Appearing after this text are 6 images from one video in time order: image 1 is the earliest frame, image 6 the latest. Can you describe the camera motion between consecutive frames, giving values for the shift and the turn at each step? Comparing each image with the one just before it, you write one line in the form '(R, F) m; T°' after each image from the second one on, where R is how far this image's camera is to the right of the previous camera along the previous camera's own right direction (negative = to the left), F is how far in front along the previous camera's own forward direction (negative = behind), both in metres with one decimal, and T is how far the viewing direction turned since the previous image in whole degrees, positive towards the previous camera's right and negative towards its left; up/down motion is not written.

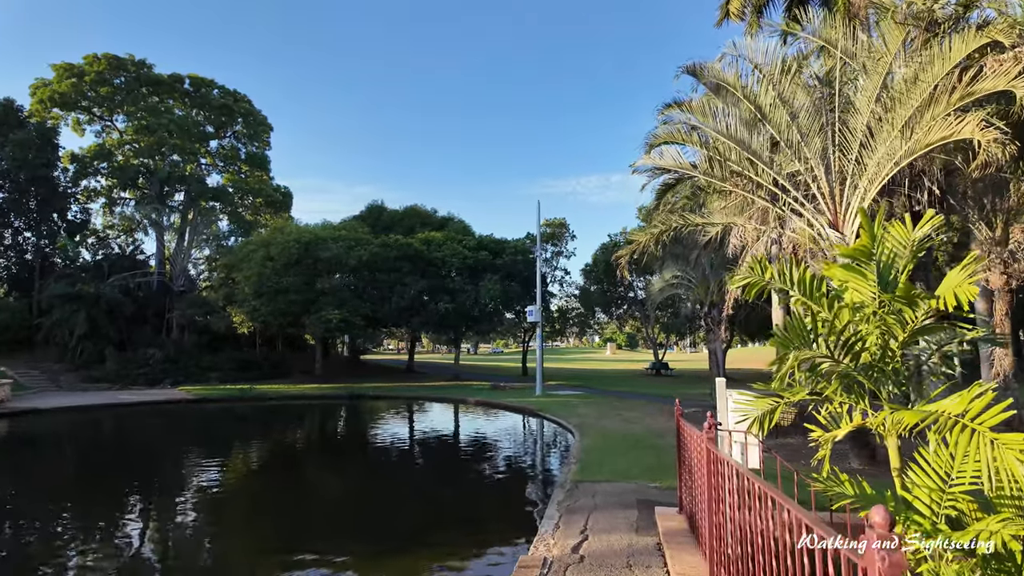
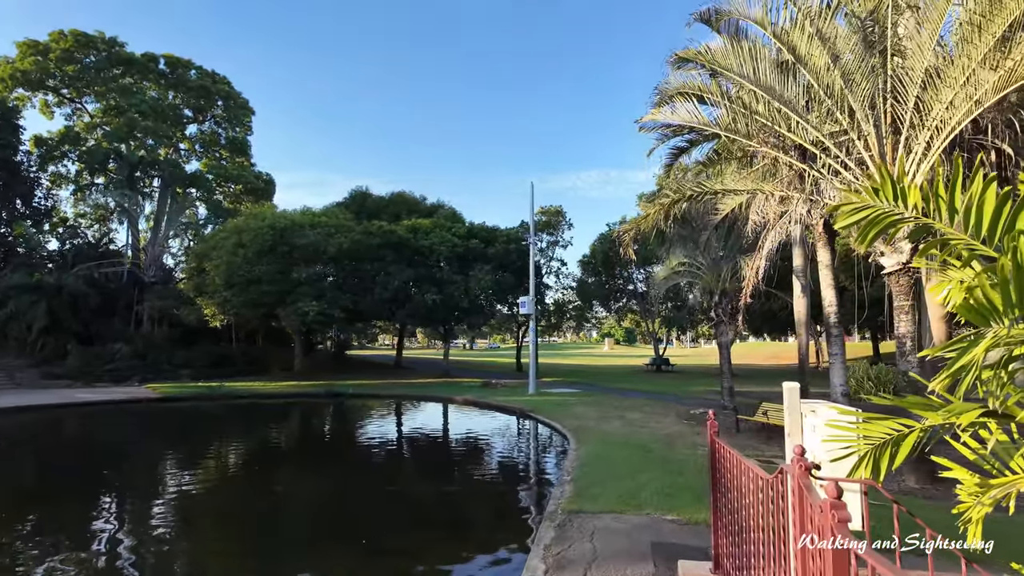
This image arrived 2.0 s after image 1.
(+0.2, +1.6) m; 0°
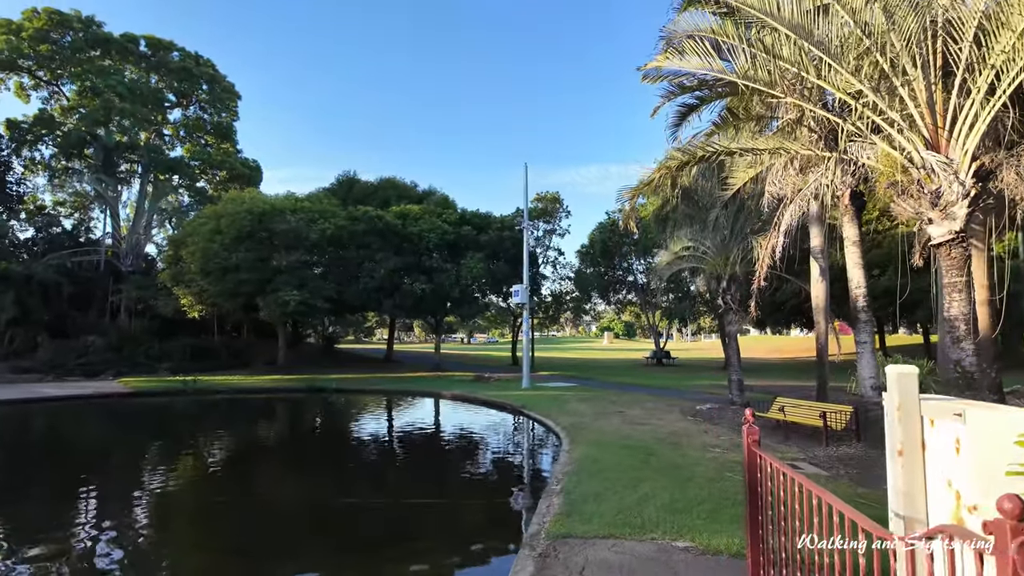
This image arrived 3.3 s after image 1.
(+0.2, +1.2) m; 0°
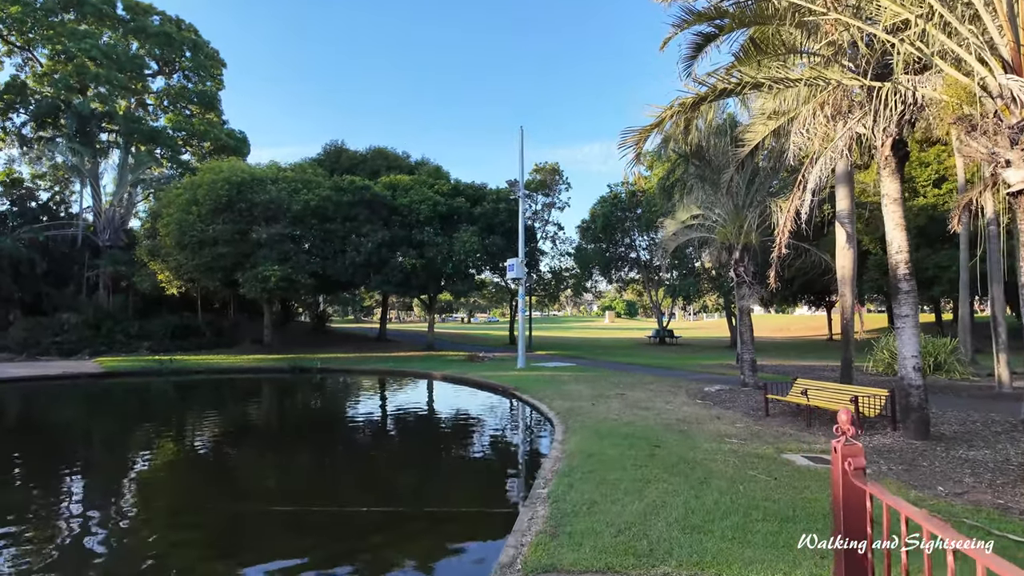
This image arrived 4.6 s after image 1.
(+0.2, +1.2) m; 0°
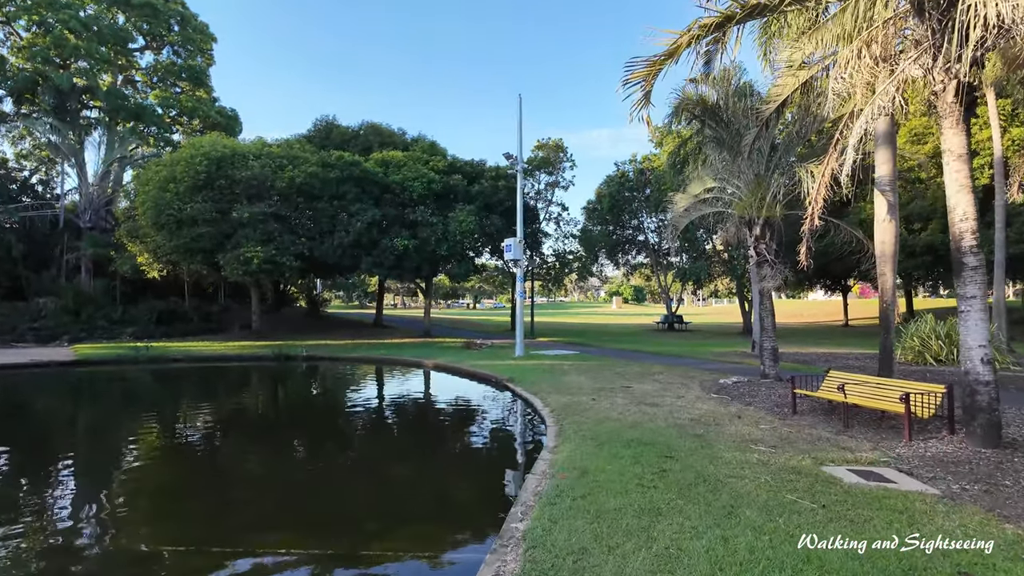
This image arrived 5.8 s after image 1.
(+0.3, +1.2) m; -1°
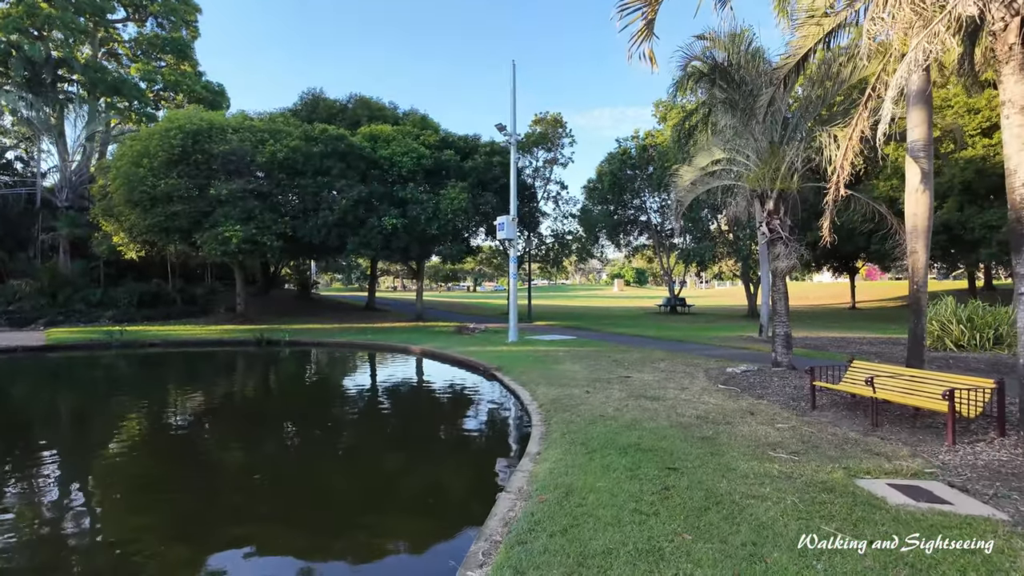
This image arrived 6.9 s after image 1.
(+0.2, +0.9) m; 0°
